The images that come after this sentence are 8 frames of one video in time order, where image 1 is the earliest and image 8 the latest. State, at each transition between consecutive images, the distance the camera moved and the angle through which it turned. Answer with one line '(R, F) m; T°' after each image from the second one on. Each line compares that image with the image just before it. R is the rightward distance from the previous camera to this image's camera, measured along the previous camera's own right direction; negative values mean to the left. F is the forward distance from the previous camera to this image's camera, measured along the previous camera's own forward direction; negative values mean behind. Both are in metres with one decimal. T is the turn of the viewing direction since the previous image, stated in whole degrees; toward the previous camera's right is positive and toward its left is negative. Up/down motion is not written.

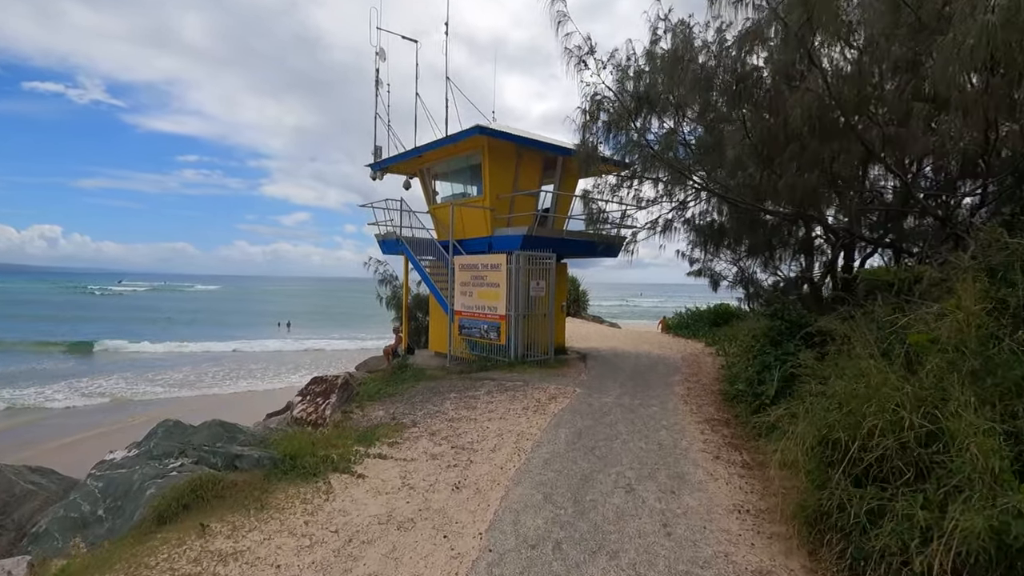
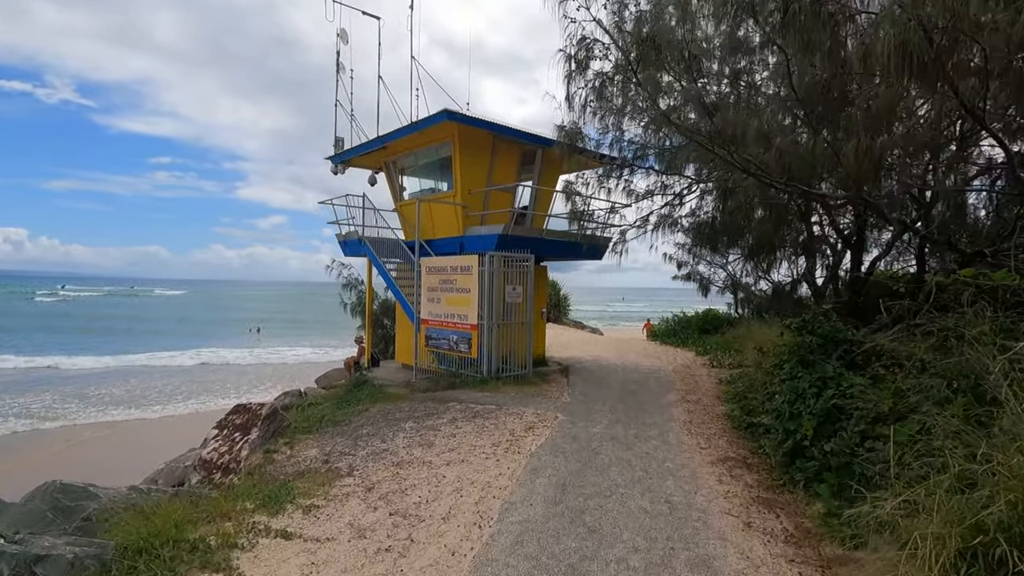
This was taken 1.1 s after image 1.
(+0.2, +1.5) m; +2°
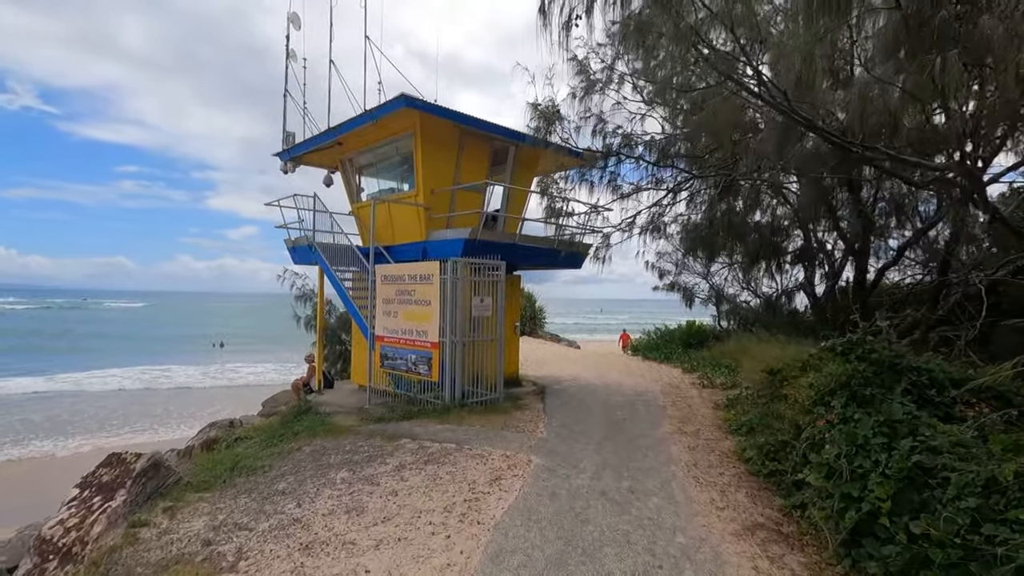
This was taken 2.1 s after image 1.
(+0.2, +1.5) m; +3°
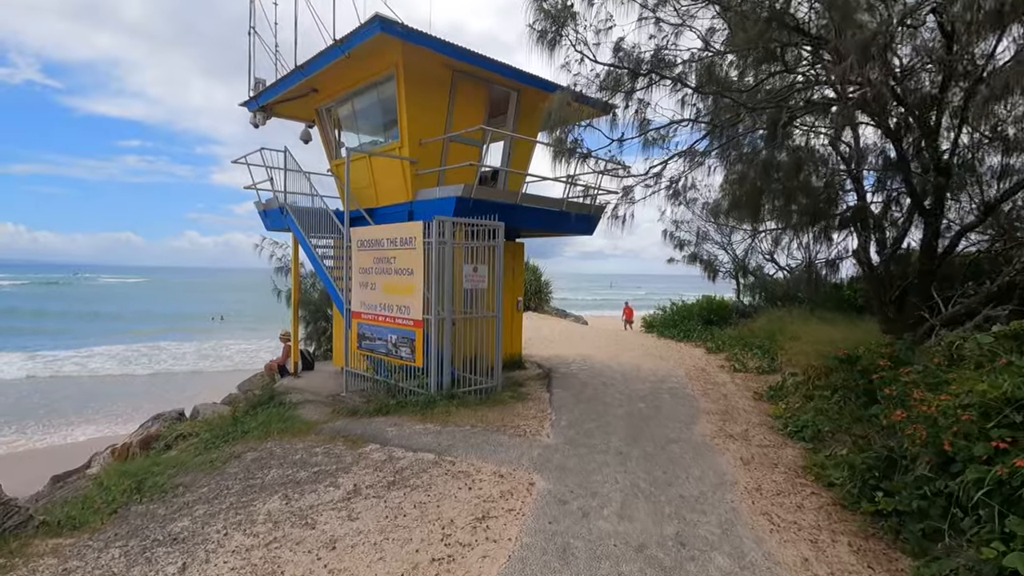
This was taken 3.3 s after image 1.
(+0.1, +1.7) m; -1°
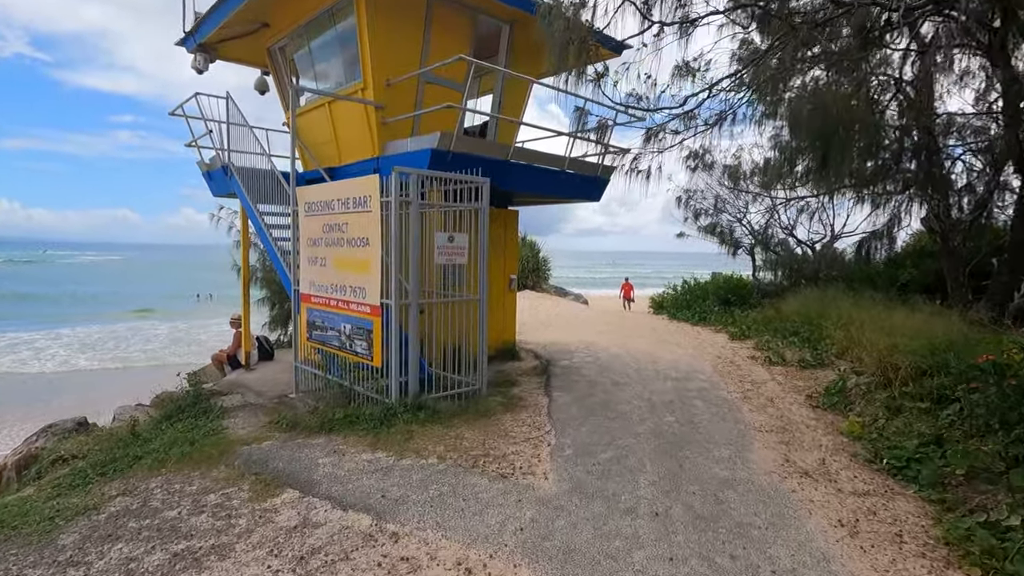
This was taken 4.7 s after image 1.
(+0.1, +1.9) m; 0°
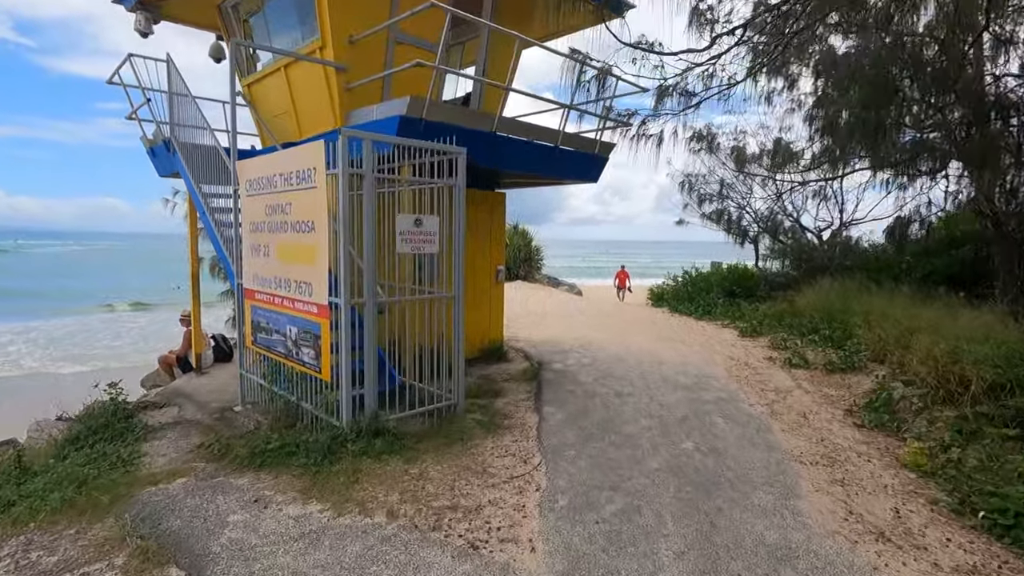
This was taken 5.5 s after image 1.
(+0.1, +1.1) m; +1°
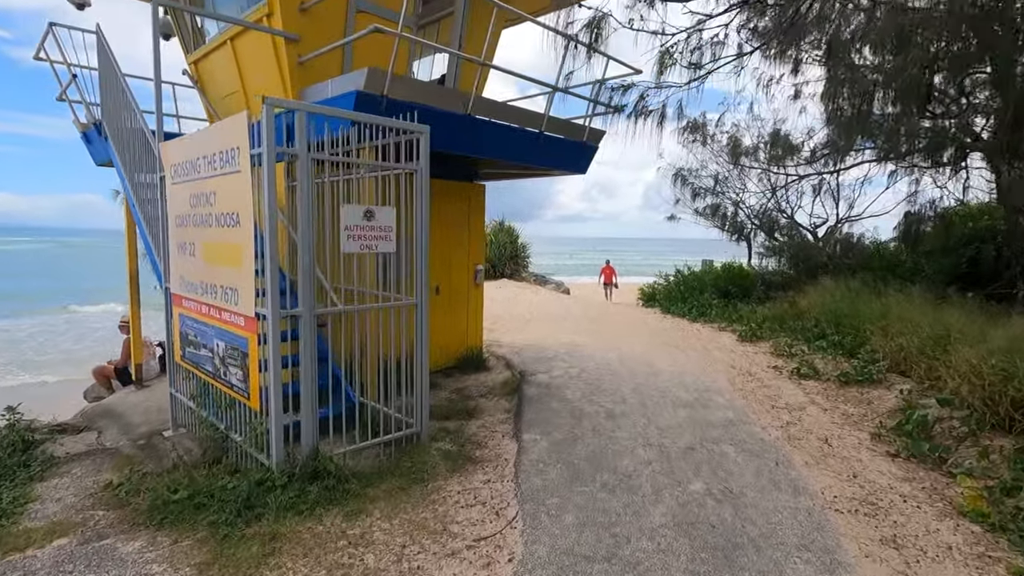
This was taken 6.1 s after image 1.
(+0.1, +0.9) m; +1°
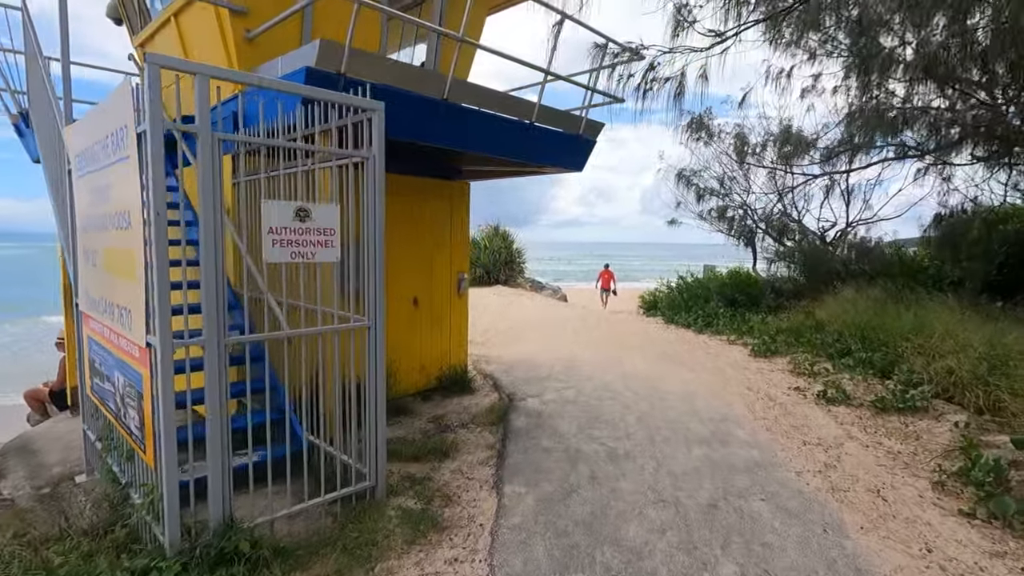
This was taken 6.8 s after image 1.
(+0.1, +0.9) m; 0°
